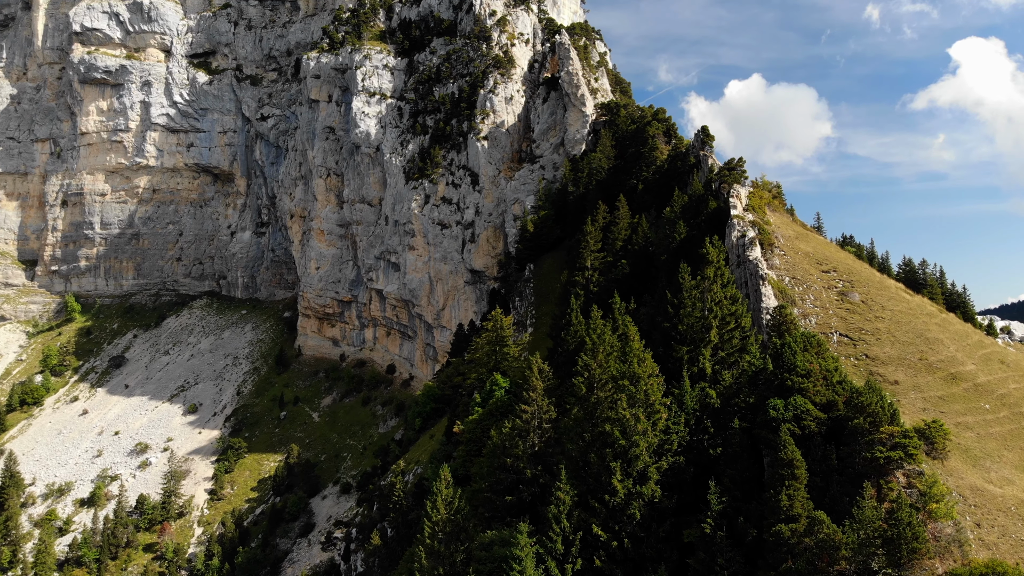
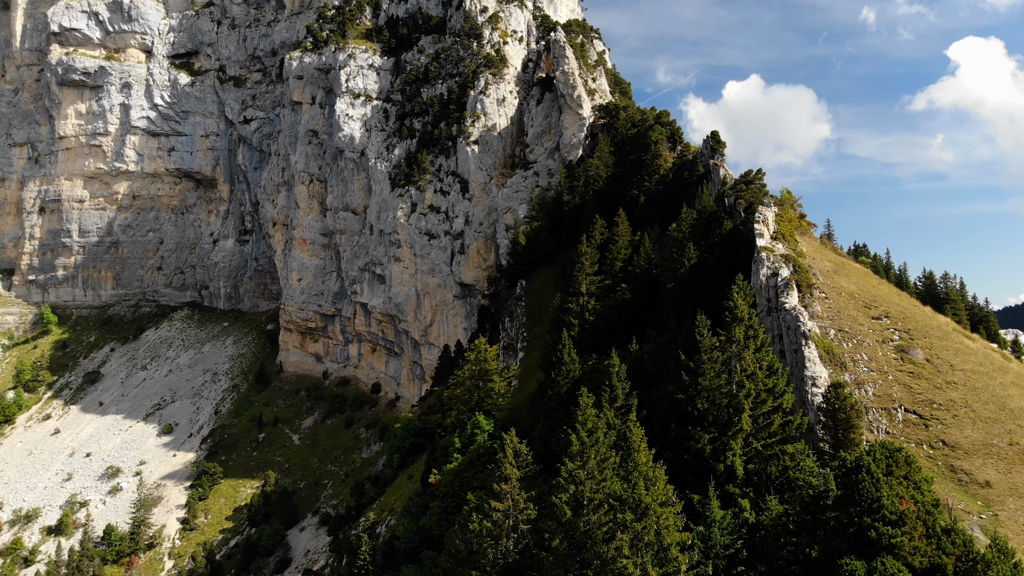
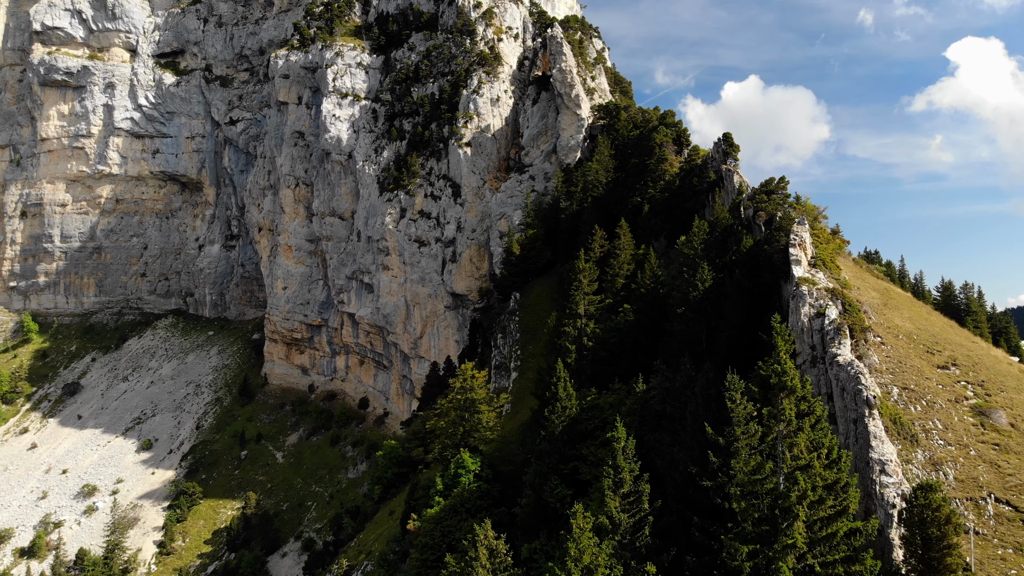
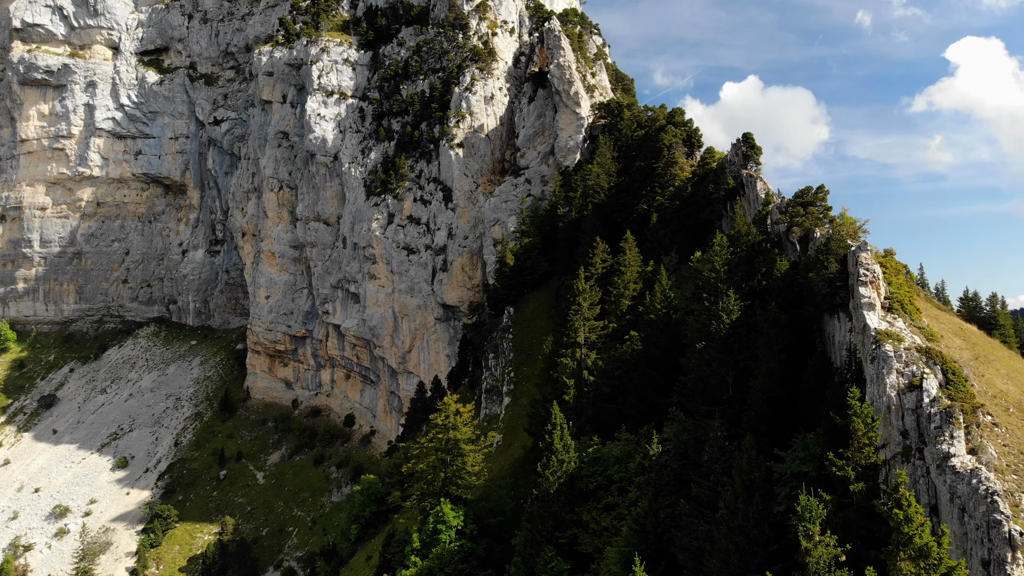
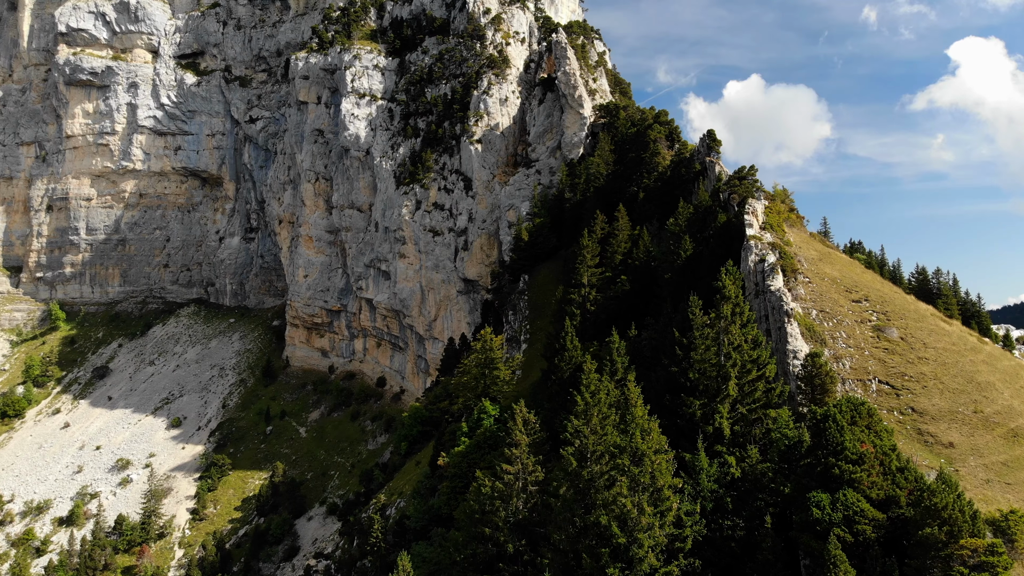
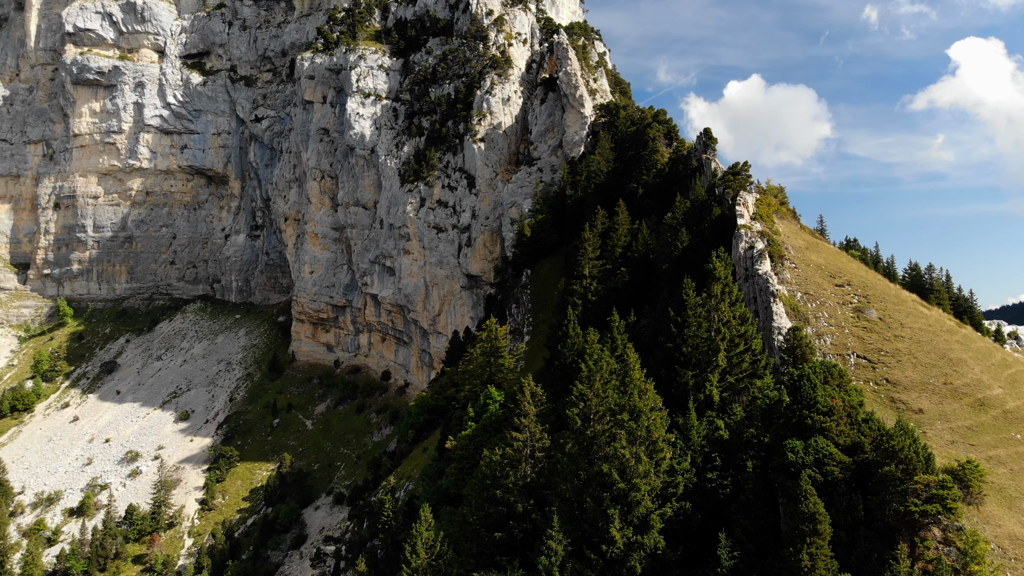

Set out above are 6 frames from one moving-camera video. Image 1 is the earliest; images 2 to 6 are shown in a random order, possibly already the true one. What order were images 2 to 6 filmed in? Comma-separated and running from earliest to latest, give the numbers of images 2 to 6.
6, 5, 2, 3, 4
